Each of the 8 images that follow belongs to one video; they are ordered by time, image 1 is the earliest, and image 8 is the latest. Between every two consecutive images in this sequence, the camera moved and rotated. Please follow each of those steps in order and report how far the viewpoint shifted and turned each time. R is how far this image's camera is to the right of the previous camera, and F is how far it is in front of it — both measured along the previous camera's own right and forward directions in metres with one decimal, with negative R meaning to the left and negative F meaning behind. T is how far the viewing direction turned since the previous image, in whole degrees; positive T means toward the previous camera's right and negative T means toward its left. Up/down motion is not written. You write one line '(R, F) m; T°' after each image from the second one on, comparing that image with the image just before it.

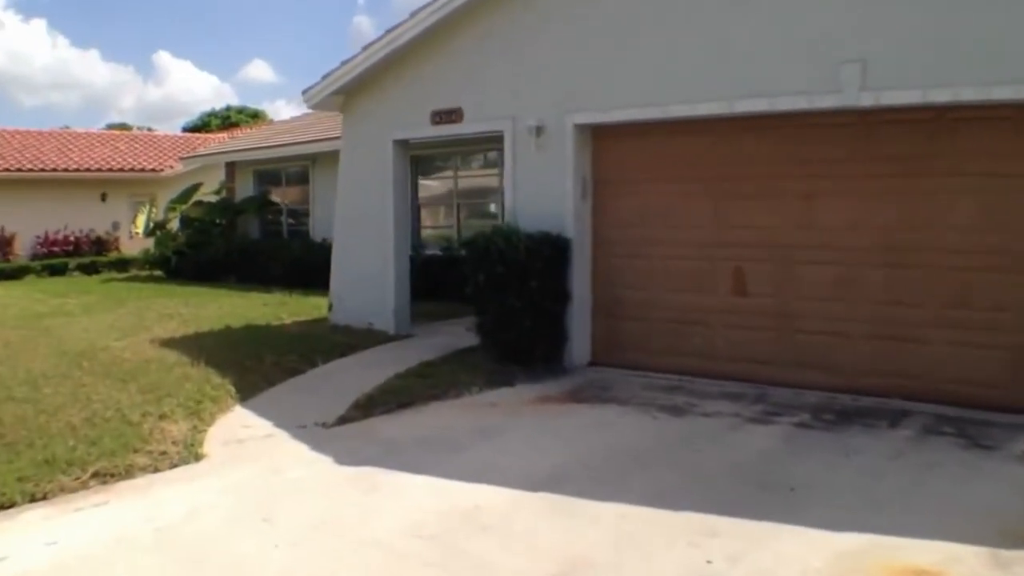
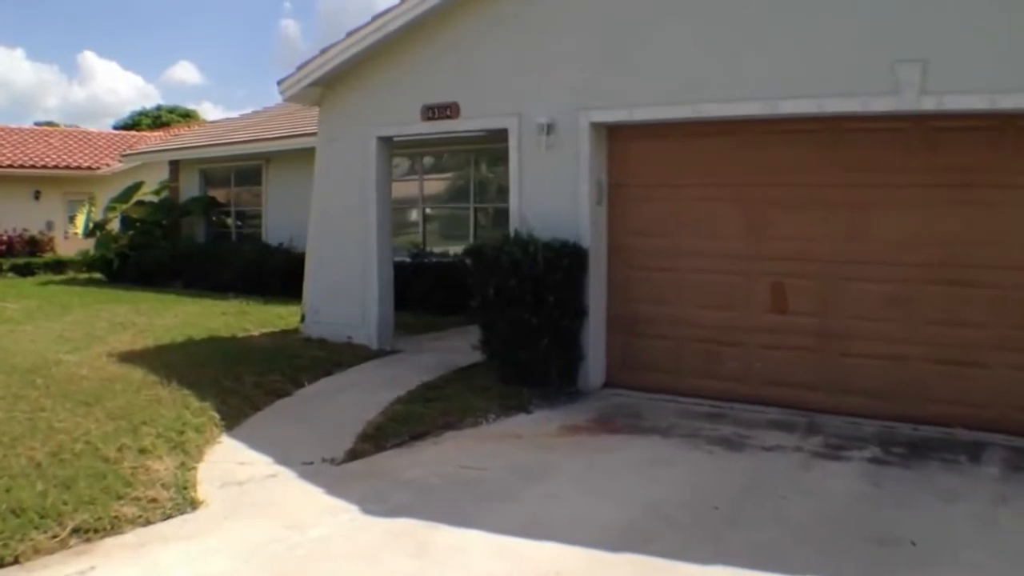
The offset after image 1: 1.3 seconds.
(-0.7, +1.0) m; +4°
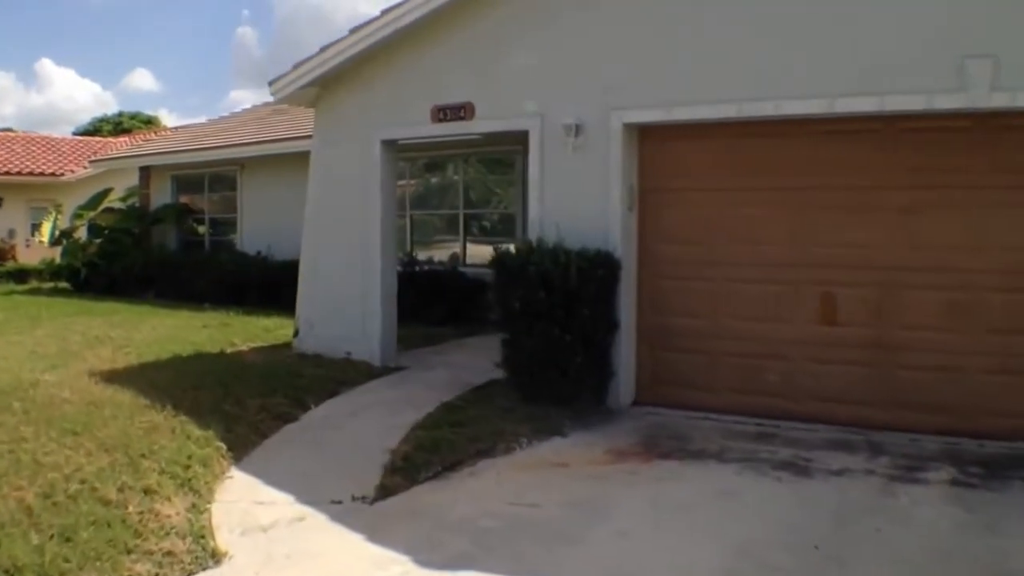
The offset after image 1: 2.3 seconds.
(-0.5, +0.7) m; +2°
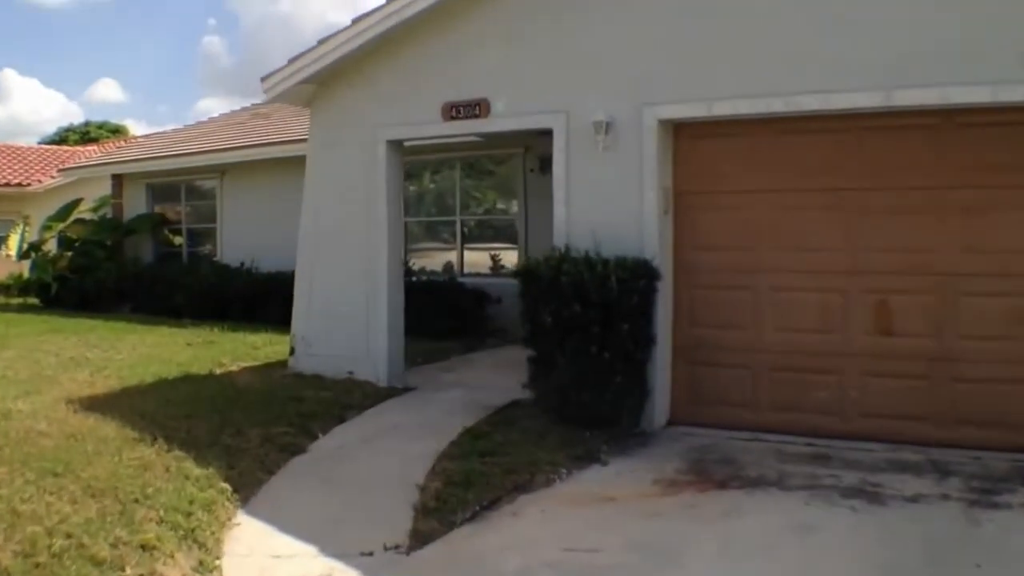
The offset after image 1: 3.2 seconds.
(-0.4, +0.8) m; +2°
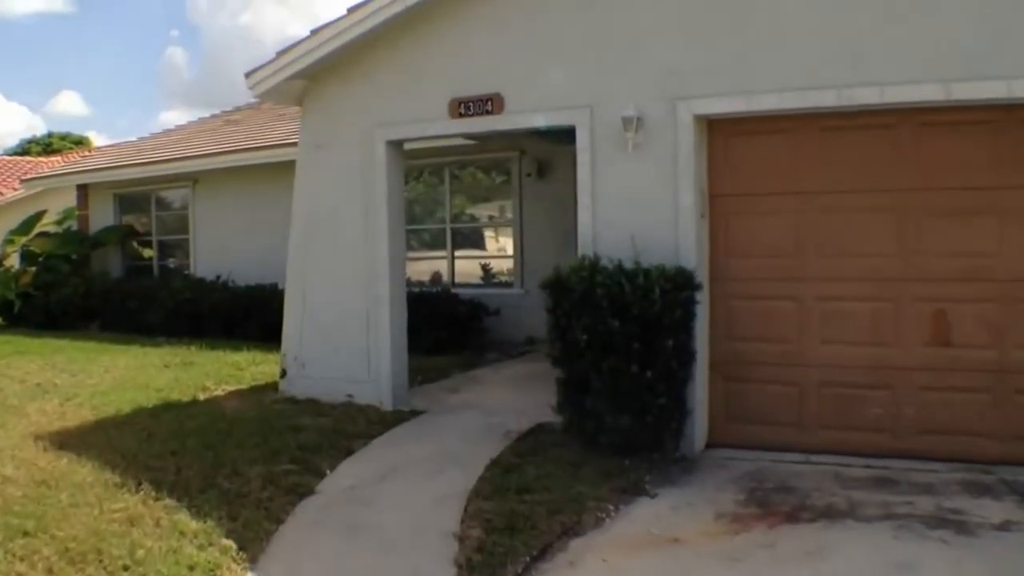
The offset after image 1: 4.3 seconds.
(-0.4, +0.8) m; +2°
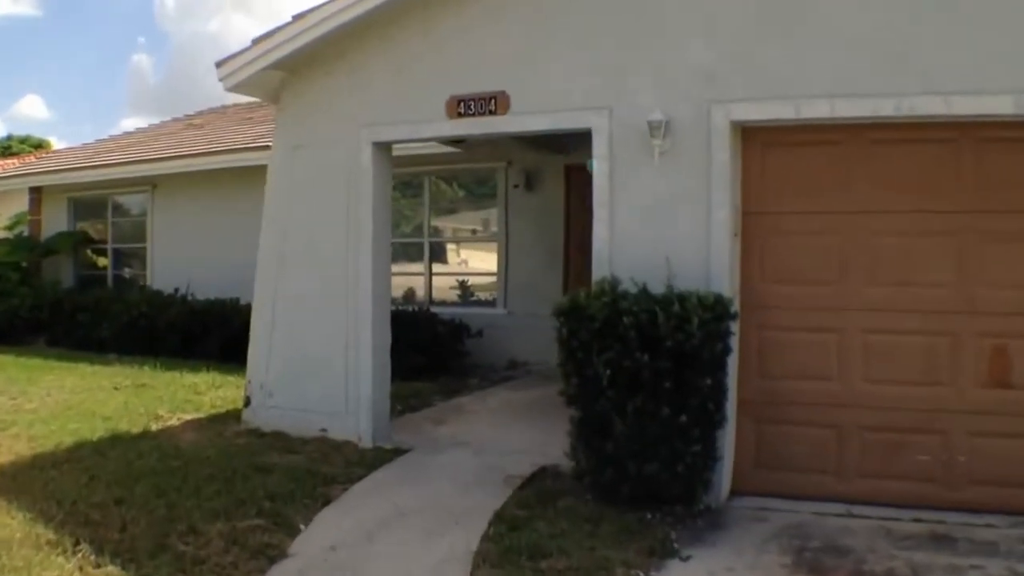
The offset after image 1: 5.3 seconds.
(-0.3, +0.9) m; +2°
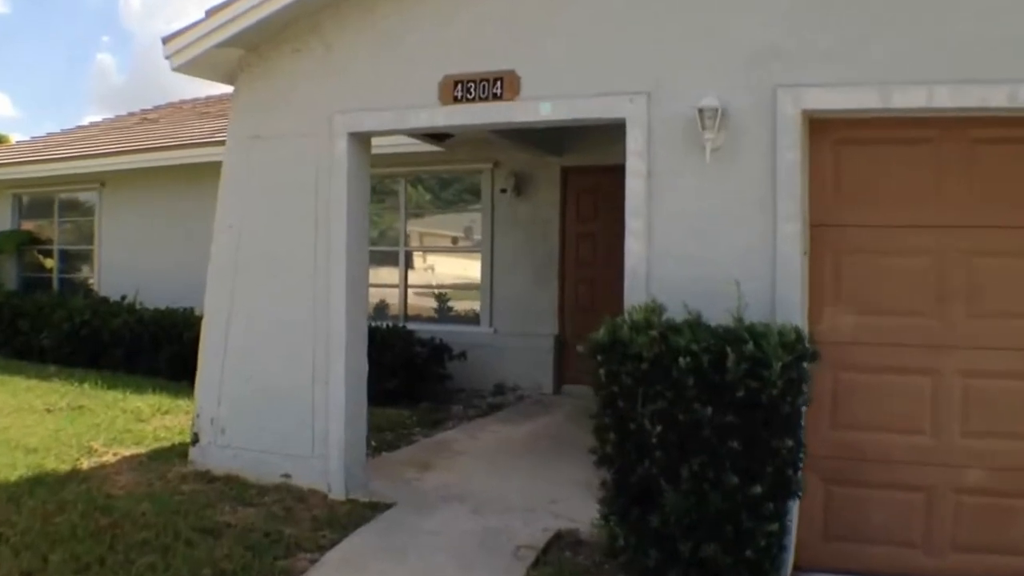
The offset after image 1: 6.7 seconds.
(-0.2, +1.2) m; +2°
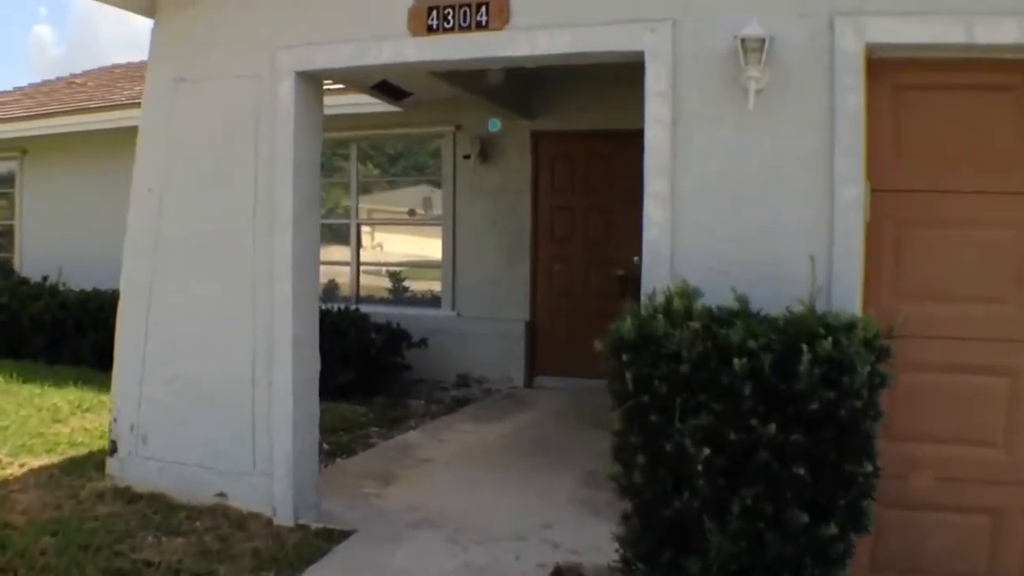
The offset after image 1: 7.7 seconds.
(-0.2, +1.0) m; +3°
